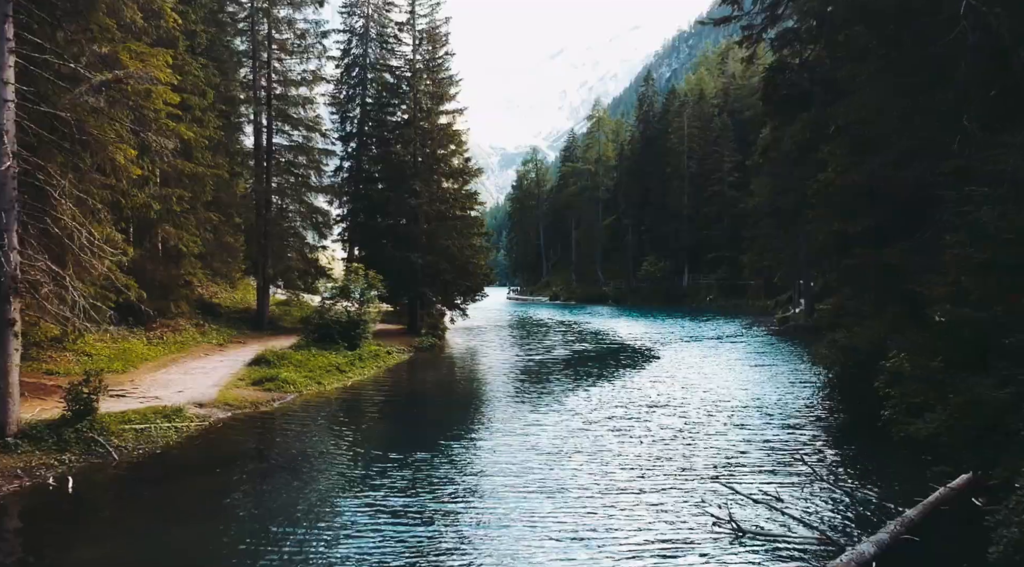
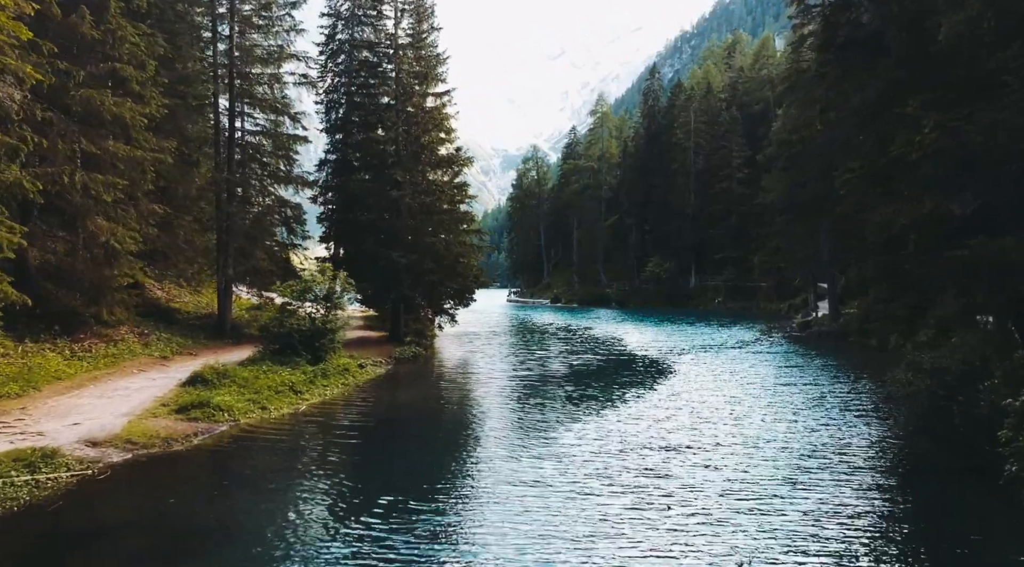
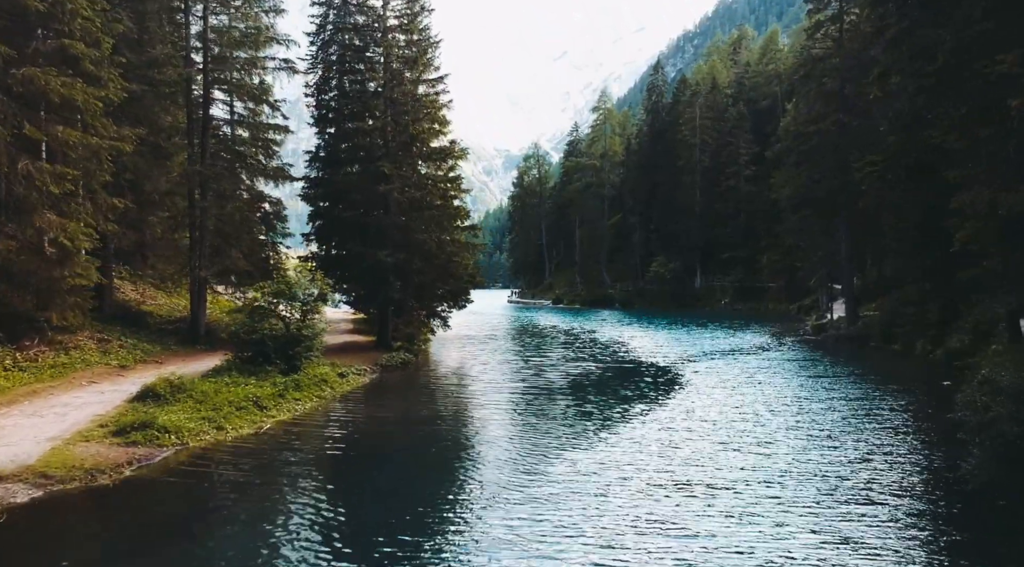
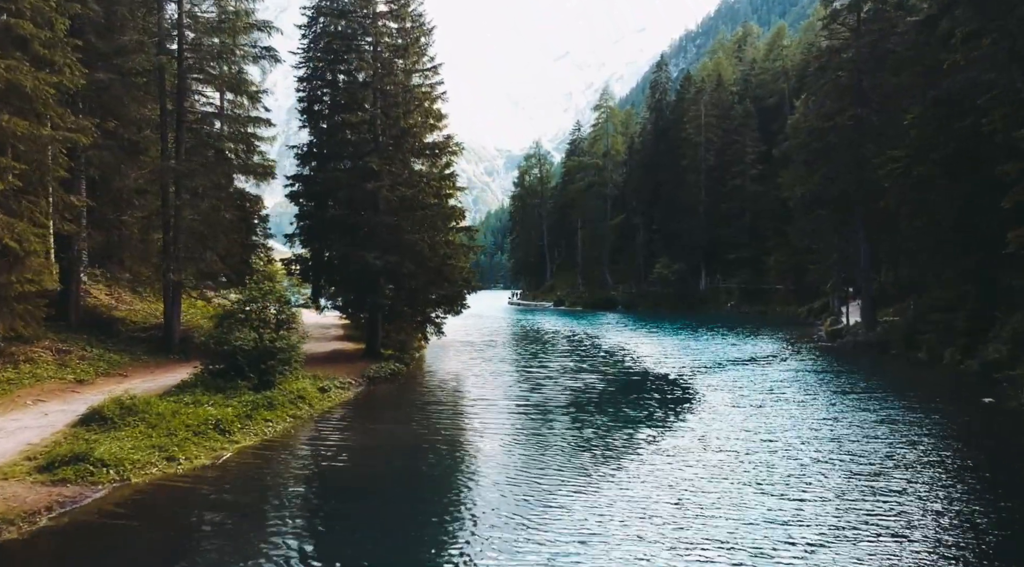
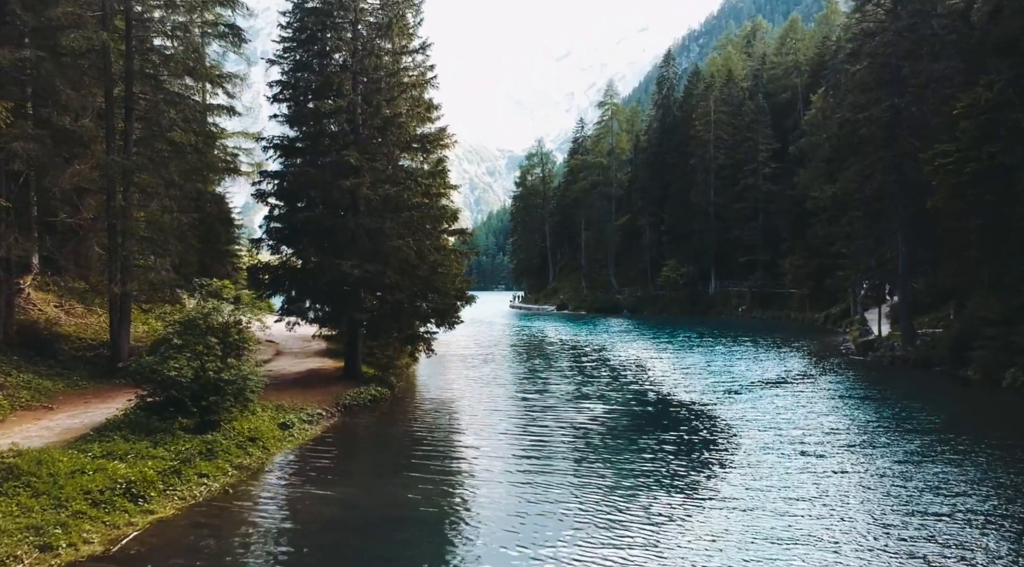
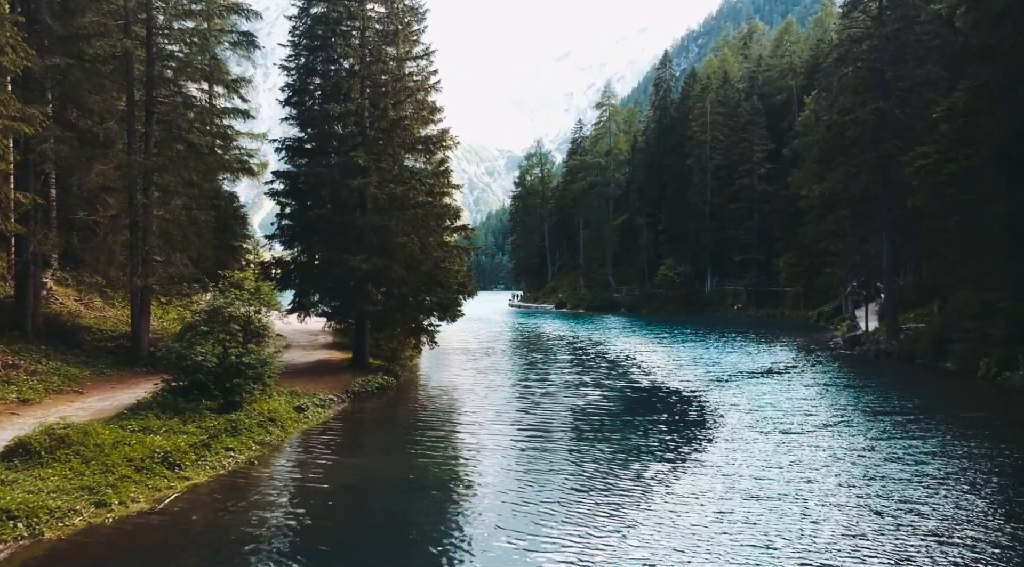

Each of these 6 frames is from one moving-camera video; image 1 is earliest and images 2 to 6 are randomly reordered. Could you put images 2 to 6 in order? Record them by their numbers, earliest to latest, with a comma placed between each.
2, 3, 4, 6, 5
